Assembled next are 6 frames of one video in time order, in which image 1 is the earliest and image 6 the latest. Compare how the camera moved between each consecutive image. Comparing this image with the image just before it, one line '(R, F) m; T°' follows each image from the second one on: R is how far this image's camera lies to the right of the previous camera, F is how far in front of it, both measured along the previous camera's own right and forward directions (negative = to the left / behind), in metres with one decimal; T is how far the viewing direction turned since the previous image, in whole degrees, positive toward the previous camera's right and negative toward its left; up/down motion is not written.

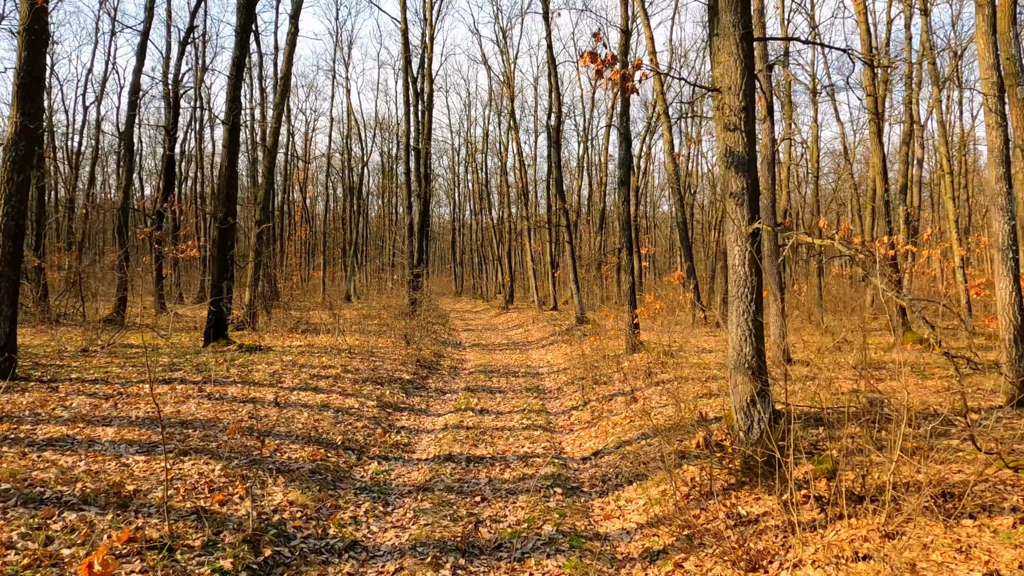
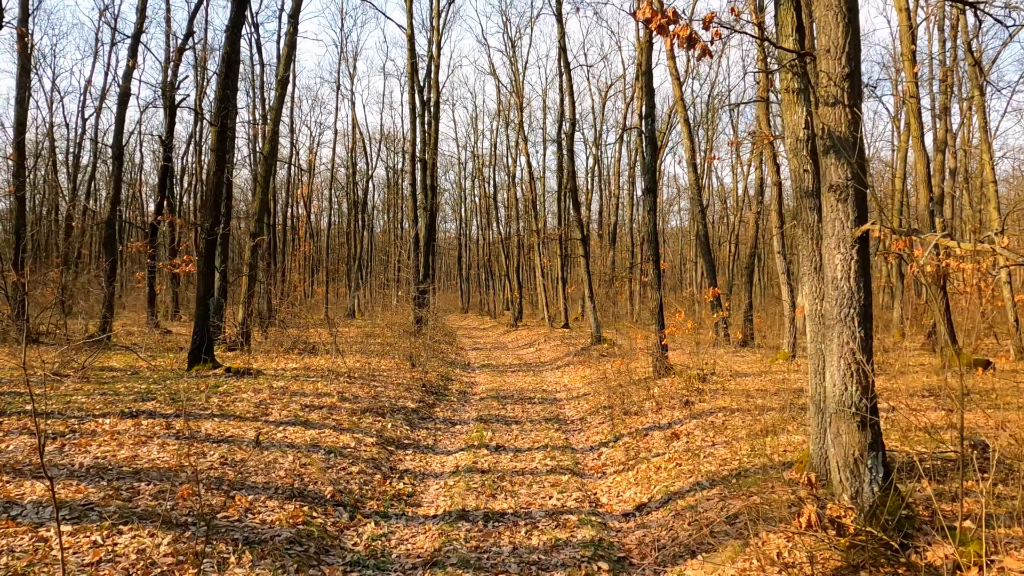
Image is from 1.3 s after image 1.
(-0.1, +1.1) m; 0°
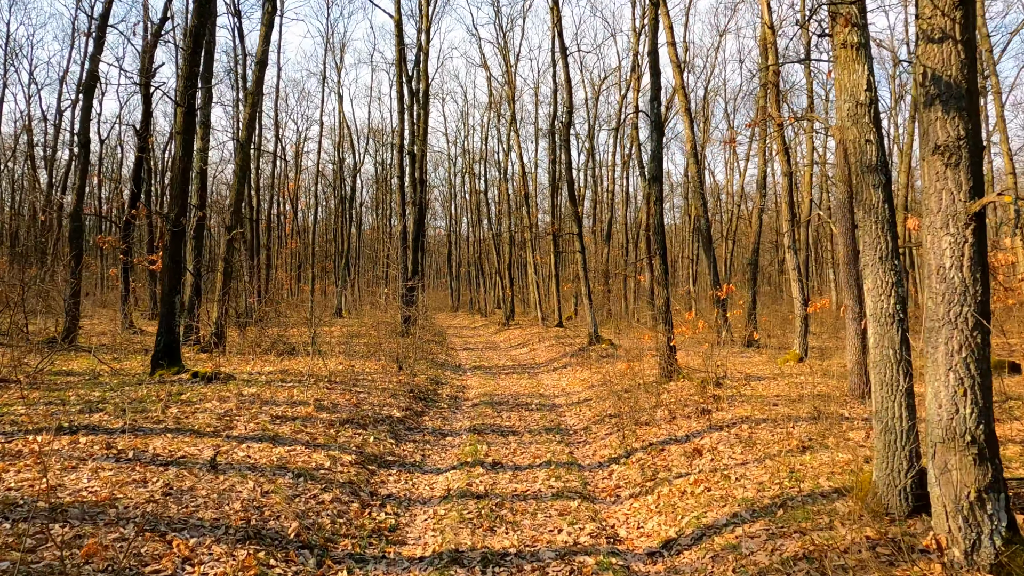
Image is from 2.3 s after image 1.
(-0.1, +0.9) m; +1°
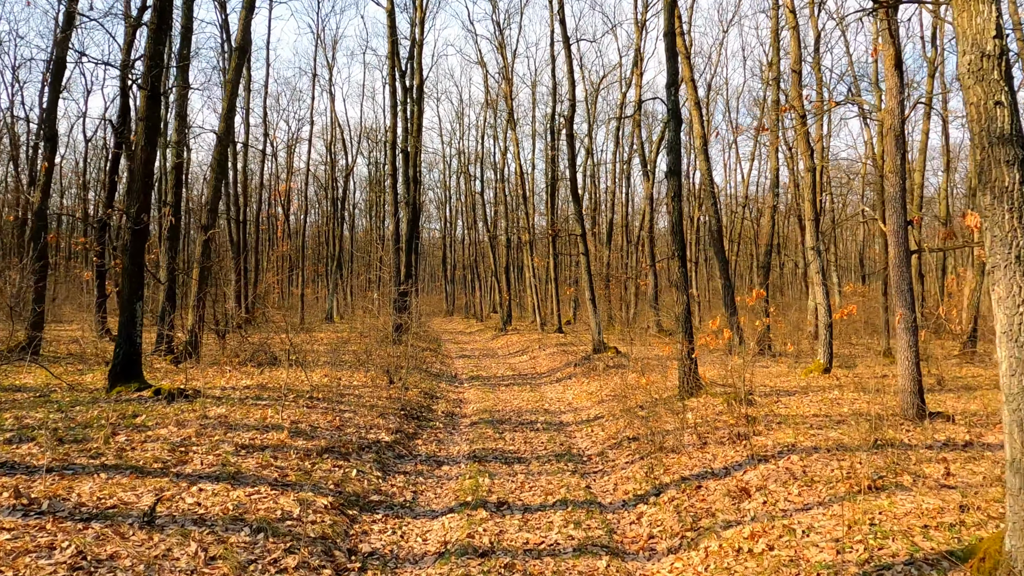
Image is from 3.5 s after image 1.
(-0.1, +1.0) m; 0°
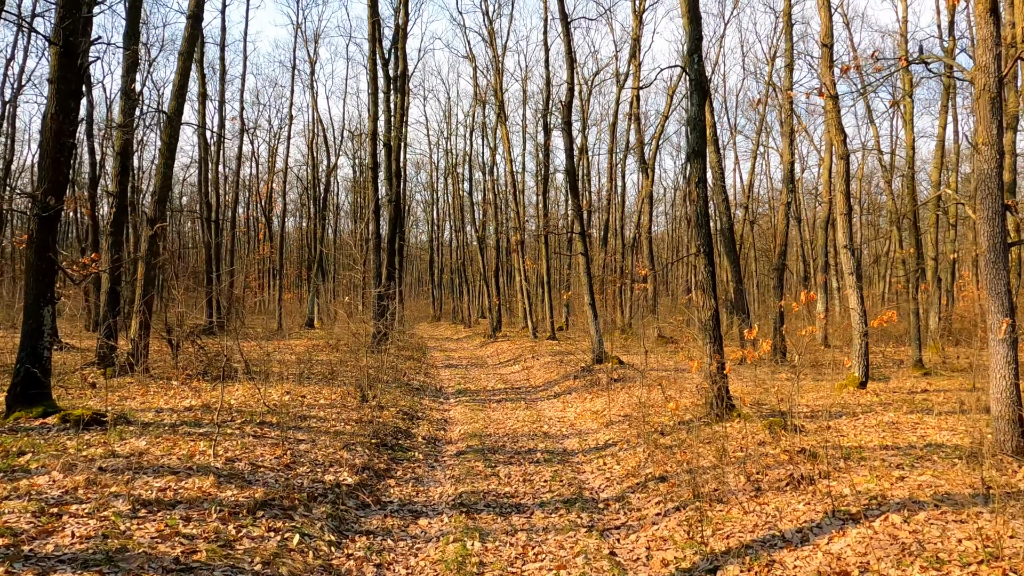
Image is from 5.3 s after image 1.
(-0.1, +1.5) m; +1°
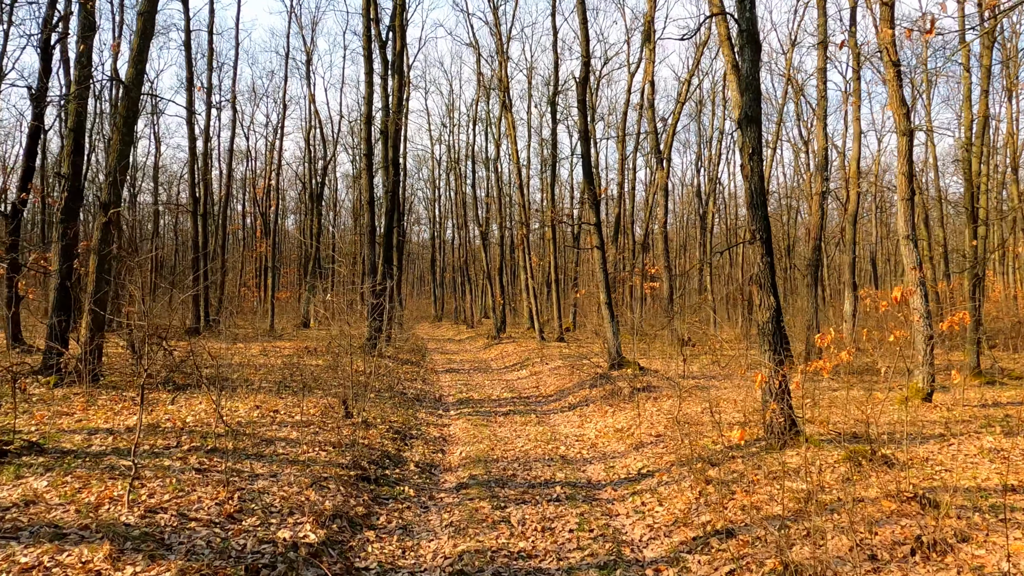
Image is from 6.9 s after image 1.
(-0.1, +1.4) m; 0°
